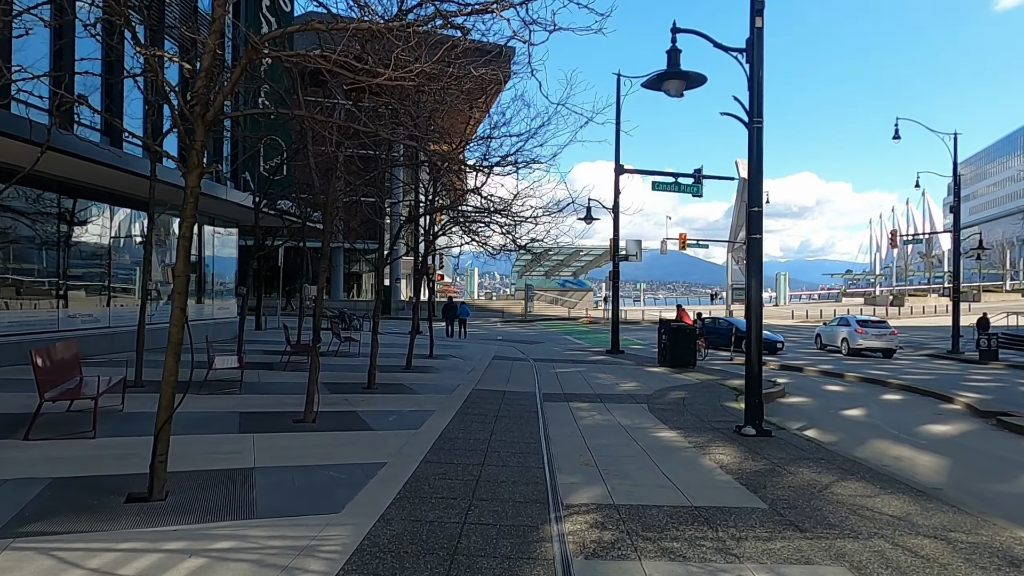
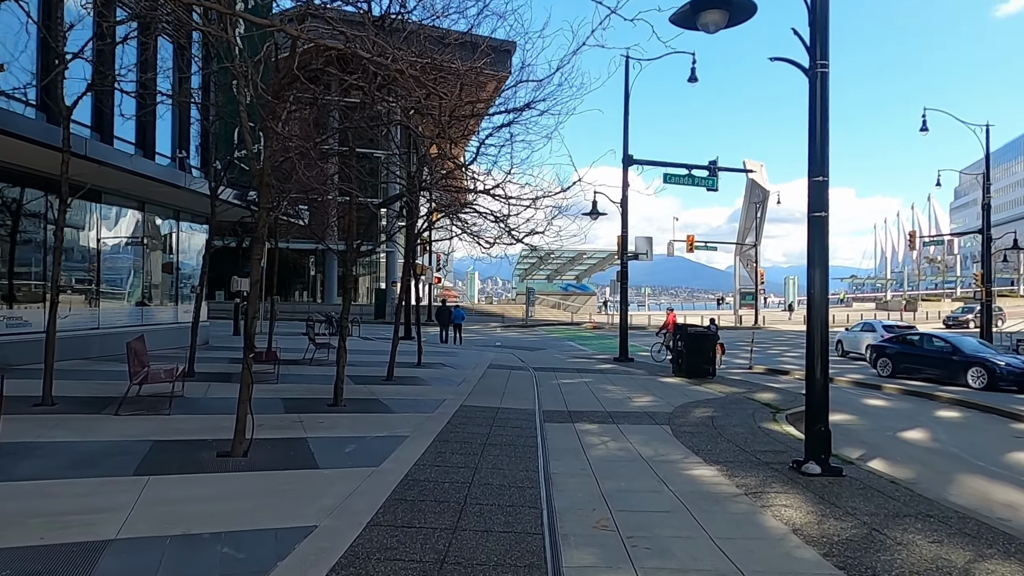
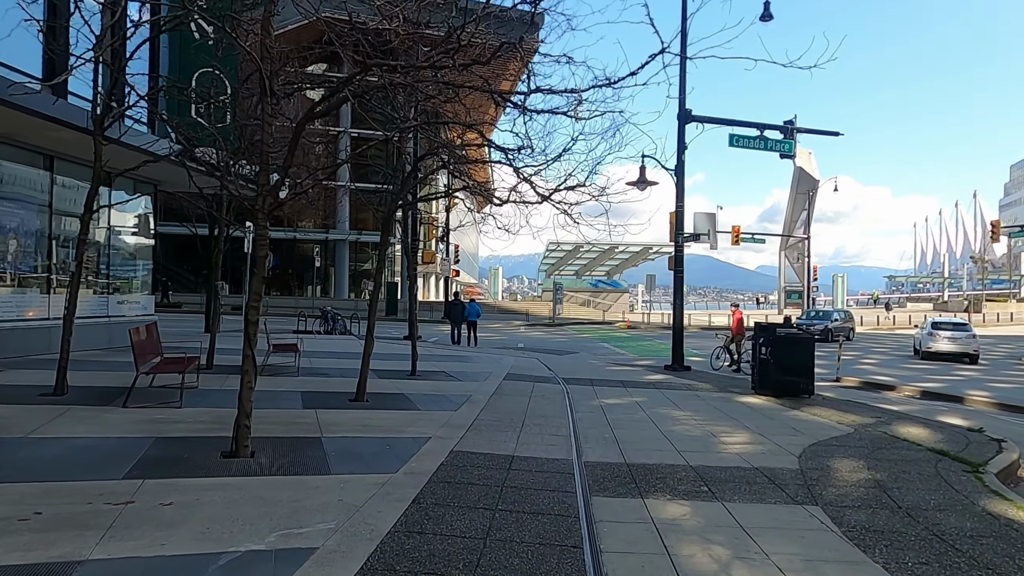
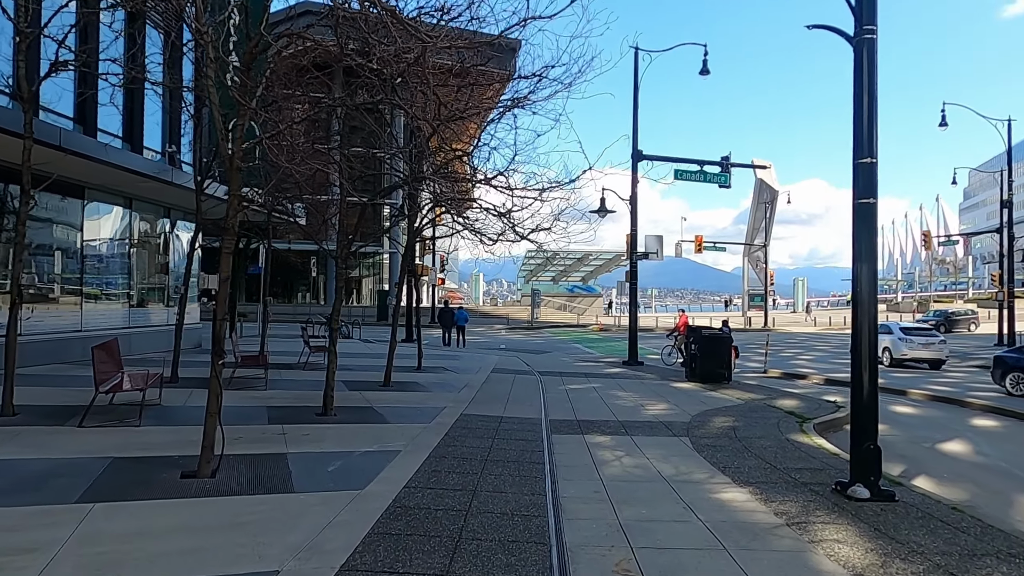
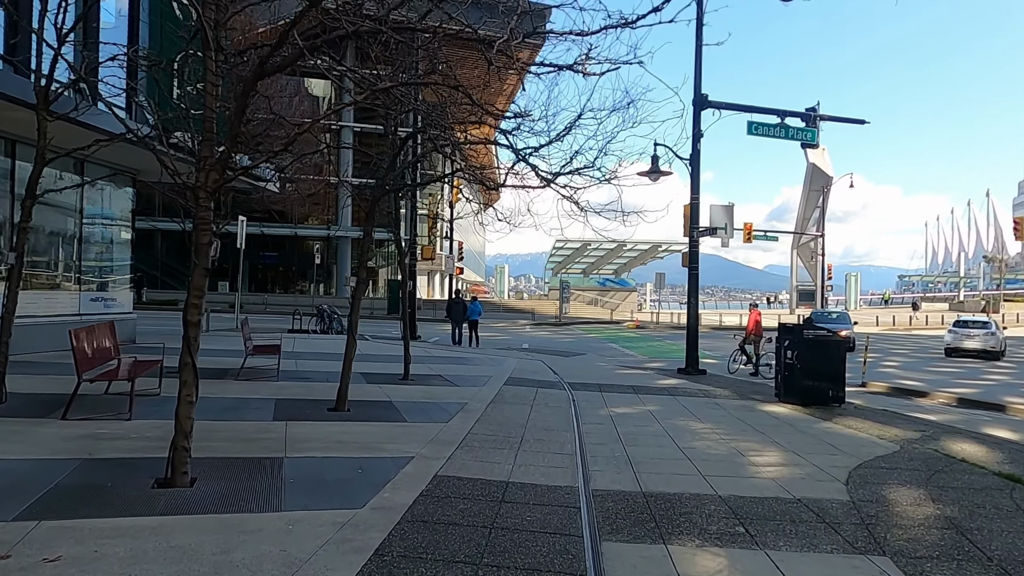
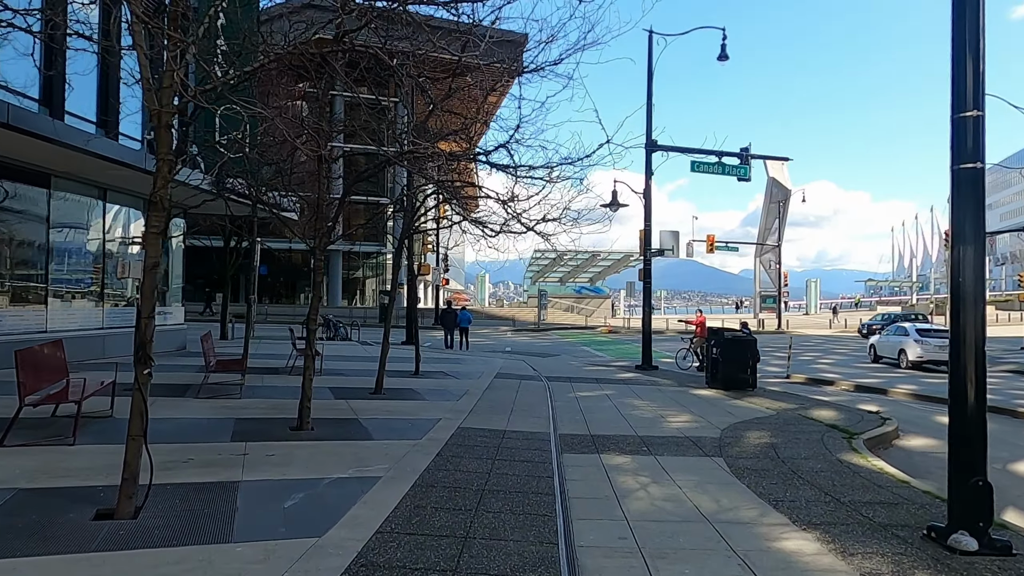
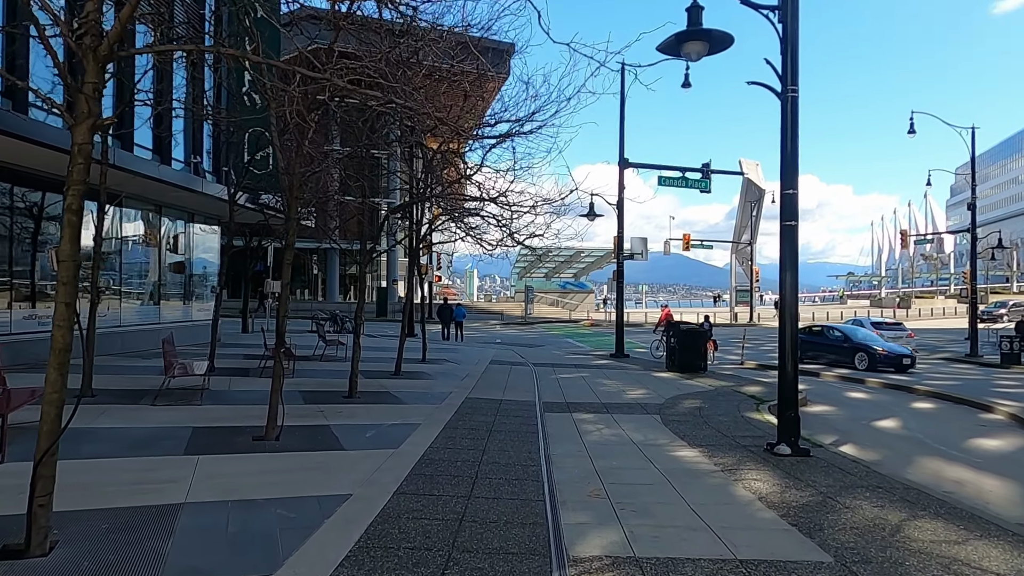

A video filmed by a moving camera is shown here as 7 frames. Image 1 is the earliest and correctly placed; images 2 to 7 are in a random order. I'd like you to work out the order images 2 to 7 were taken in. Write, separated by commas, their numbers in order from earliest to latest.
7, 2, 4, 6, 3, 5
